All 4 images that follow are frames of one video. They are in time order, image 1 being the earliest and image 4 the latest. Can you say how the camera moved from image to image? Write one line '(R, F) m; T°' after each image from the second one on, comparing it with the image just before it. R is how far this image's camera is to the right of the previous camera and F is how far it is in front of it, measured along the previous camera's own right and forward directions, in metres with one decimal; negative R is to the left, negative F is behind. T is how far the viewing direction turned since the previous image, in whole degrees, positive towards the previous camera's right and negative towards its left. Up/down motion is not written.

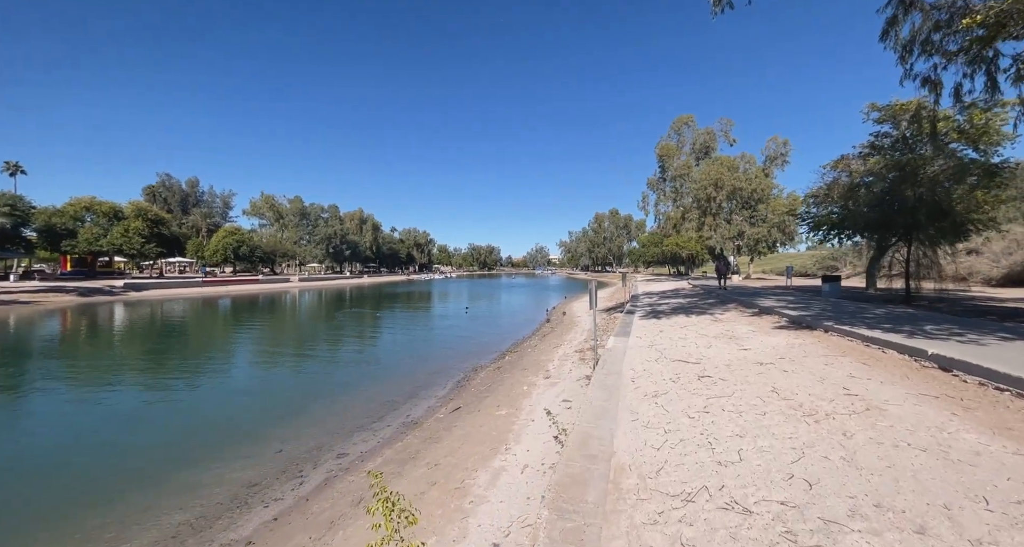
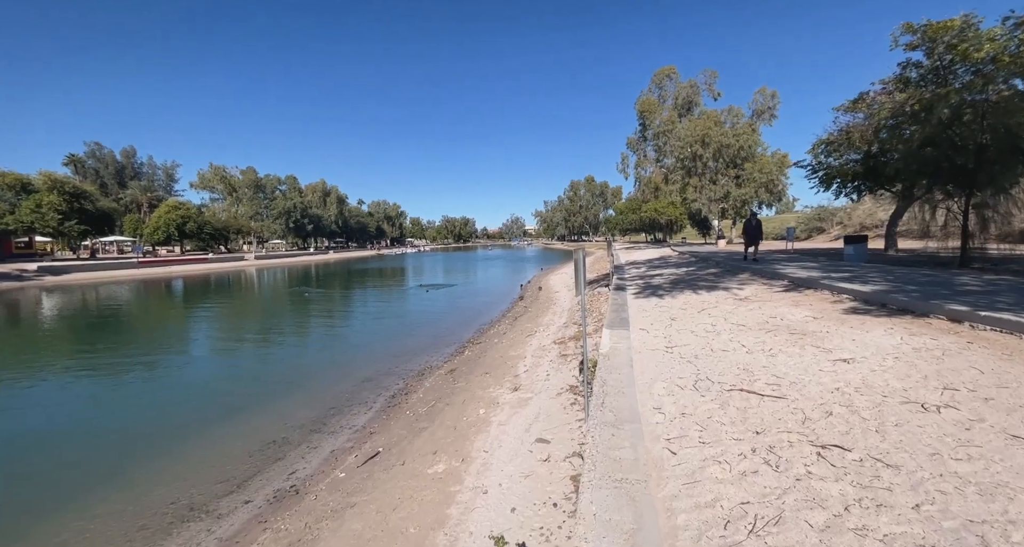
(+0.5, +3.4) m; +3°
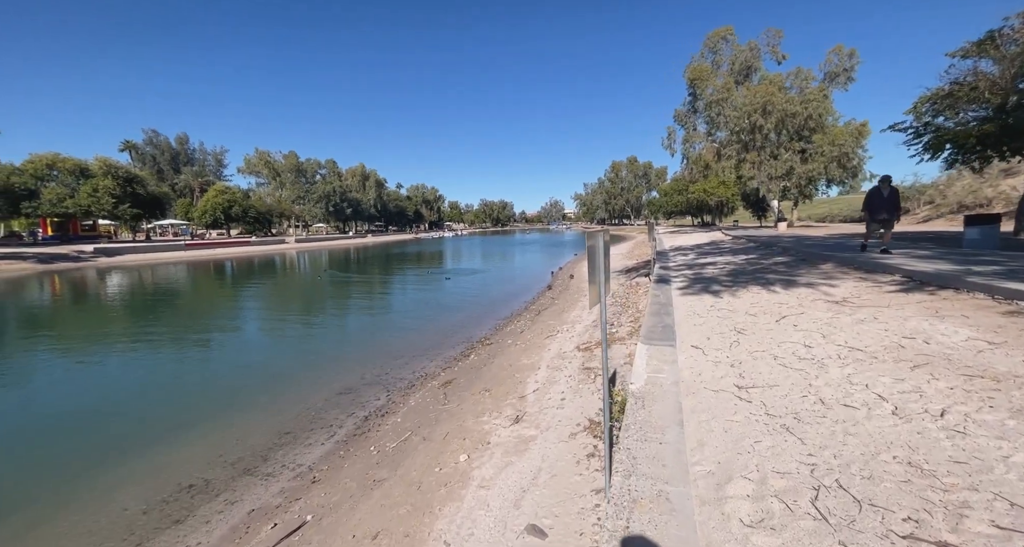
(+0.5, +2.1) m; -5°
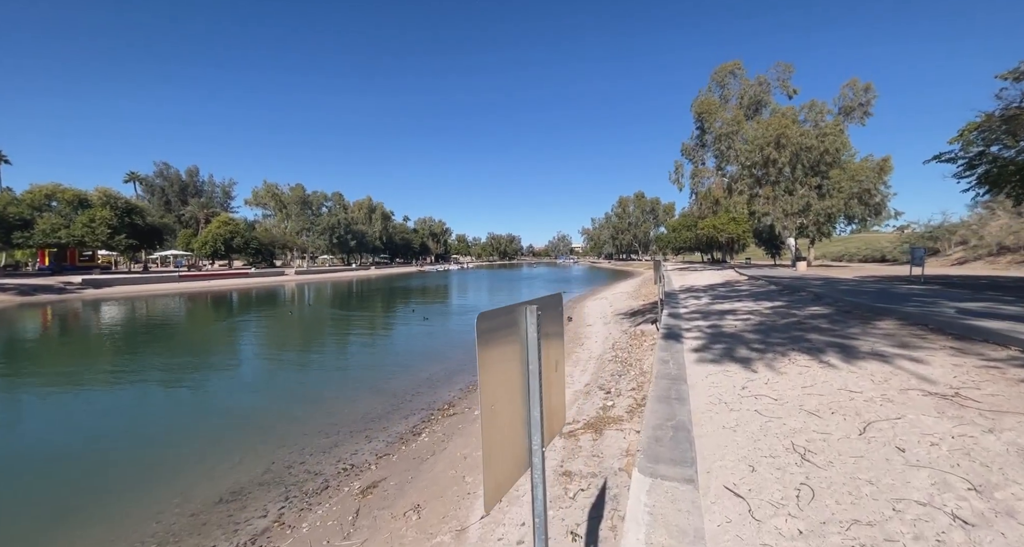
(+0.7, +2.1) m; -1°
